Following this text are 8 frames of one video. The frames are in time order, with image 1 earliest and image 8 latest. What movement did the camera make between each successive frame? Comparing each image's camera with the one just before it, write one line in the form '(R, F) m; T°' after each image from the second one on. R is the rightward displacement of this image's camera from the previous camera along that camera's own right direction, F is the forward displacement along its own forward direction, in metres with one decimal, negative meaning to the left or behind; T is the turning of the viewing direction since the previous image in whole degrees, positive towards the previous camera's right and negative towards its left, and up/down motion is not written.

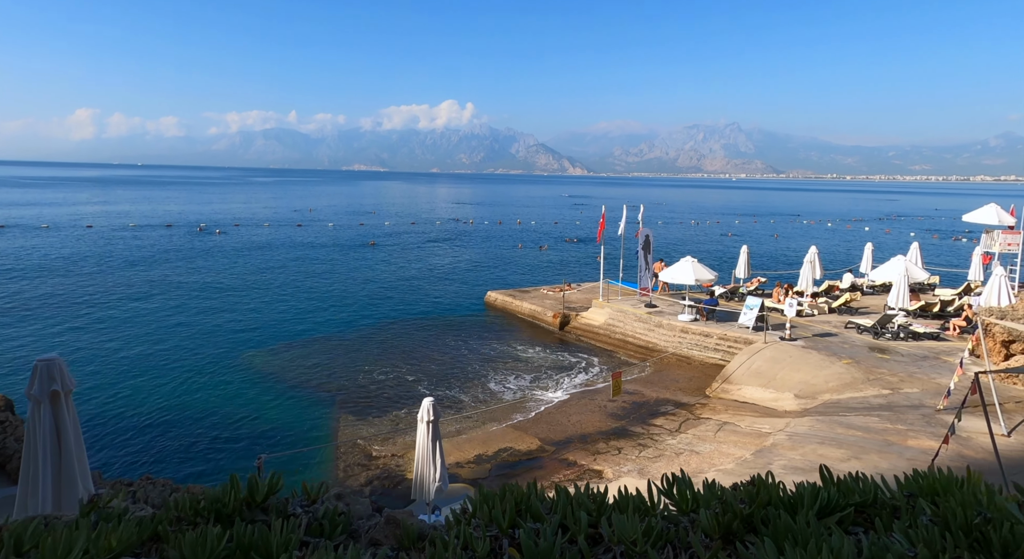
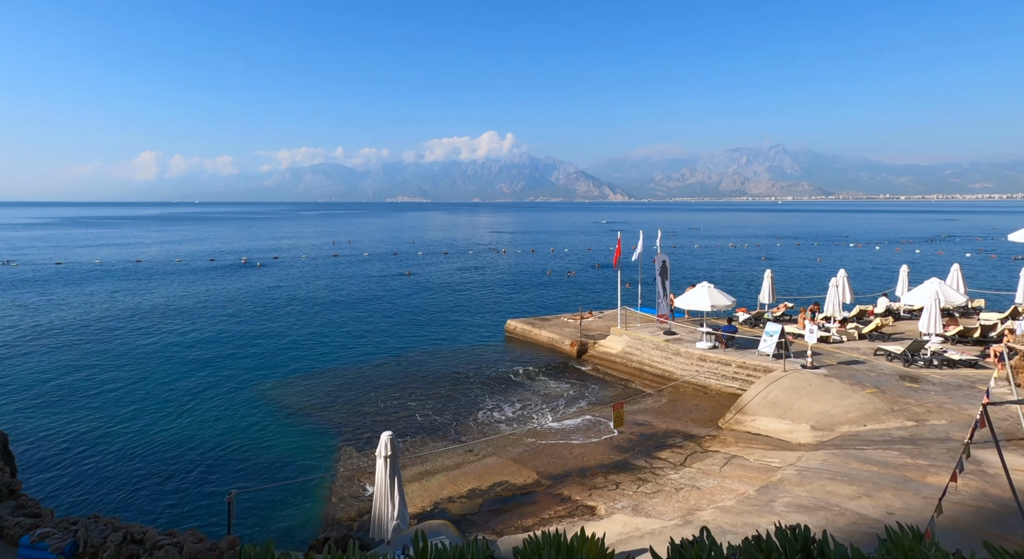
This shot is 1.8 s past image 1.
(+0.8, +0.3) m; -3°
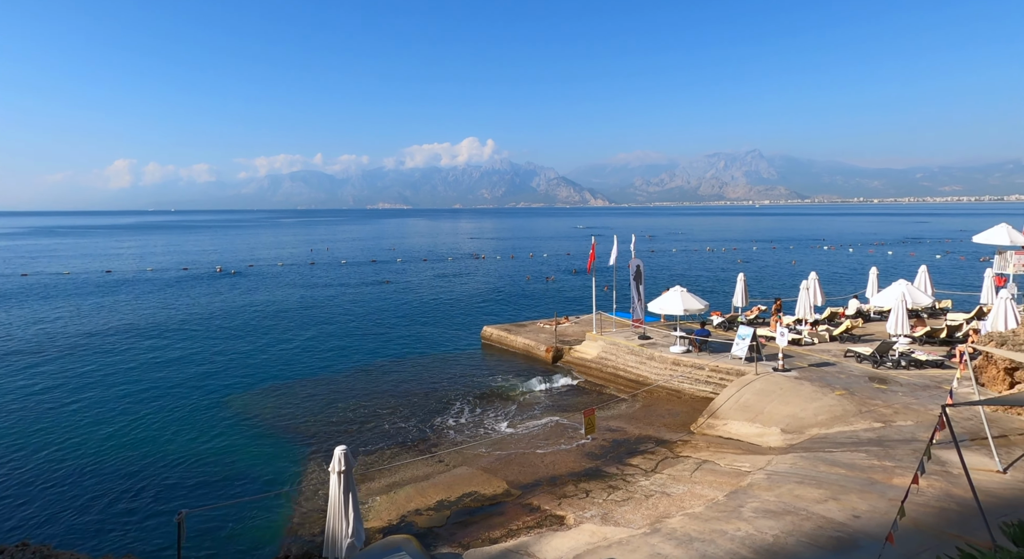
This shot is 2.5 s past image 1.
(+0.3, +0.1) m; +2°
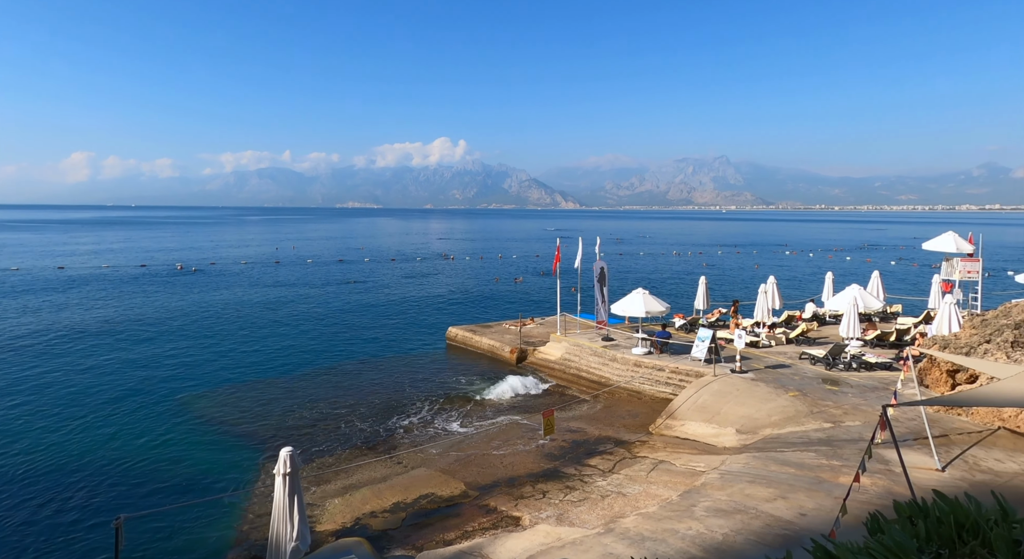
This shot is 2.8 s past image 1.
(+0.2, 0.0) m; +3°
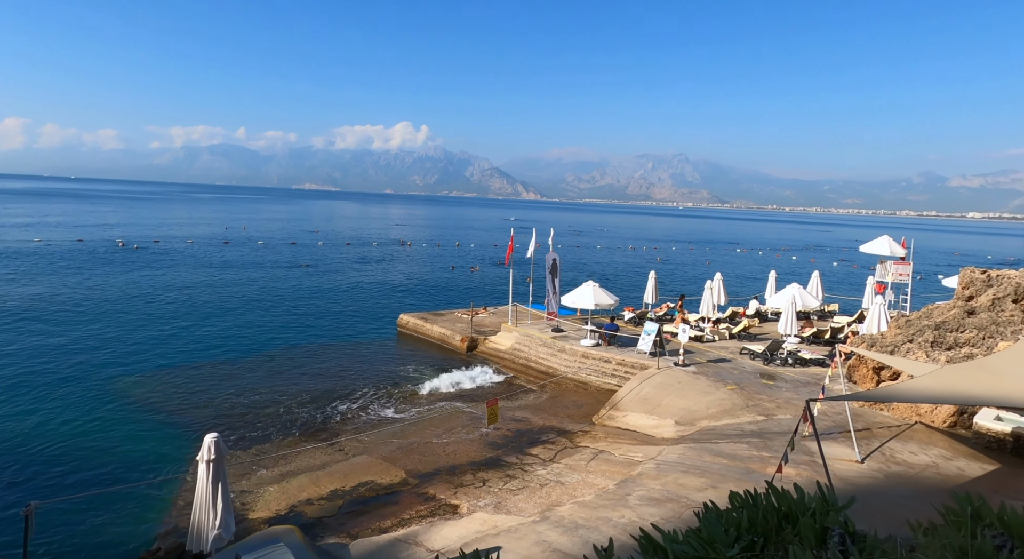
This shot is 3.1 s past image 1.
(+0.2, 0.0) m; +4°
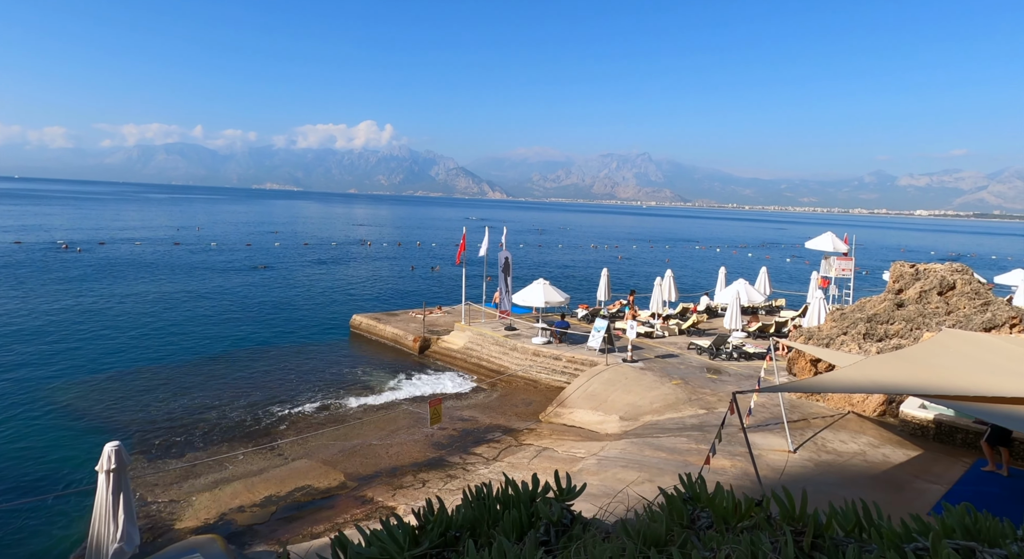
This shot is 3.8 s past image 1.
(+0.5, +0.1) m; +3°
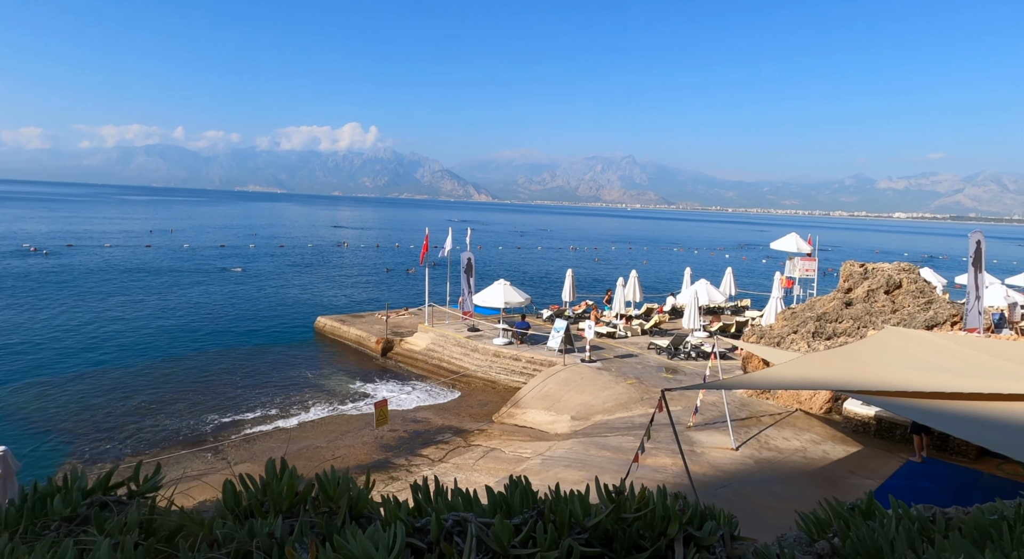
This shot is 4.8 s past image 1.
(+0.7, +0.1) m; +2°
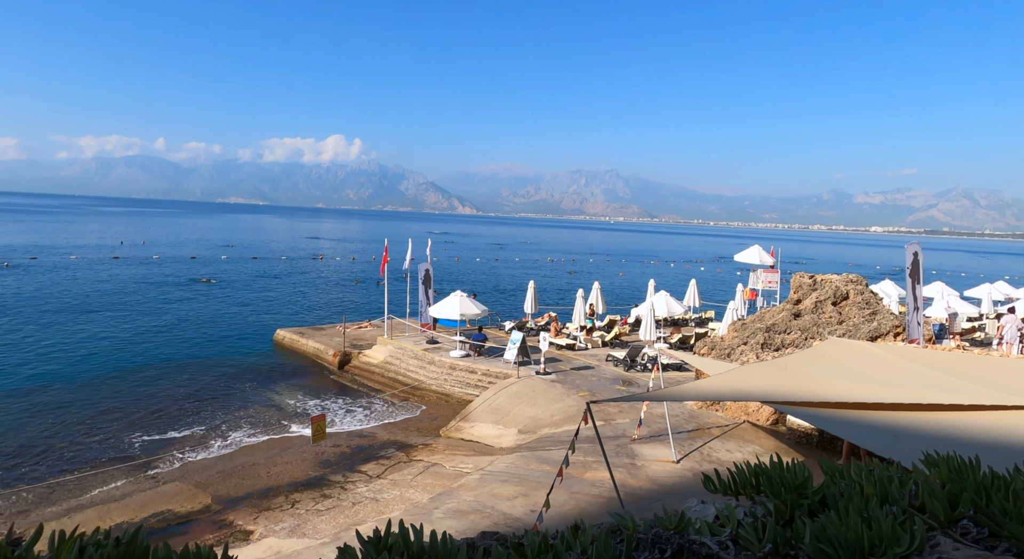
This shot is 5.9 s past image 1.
(+0.8, +0.2) m; +2°
